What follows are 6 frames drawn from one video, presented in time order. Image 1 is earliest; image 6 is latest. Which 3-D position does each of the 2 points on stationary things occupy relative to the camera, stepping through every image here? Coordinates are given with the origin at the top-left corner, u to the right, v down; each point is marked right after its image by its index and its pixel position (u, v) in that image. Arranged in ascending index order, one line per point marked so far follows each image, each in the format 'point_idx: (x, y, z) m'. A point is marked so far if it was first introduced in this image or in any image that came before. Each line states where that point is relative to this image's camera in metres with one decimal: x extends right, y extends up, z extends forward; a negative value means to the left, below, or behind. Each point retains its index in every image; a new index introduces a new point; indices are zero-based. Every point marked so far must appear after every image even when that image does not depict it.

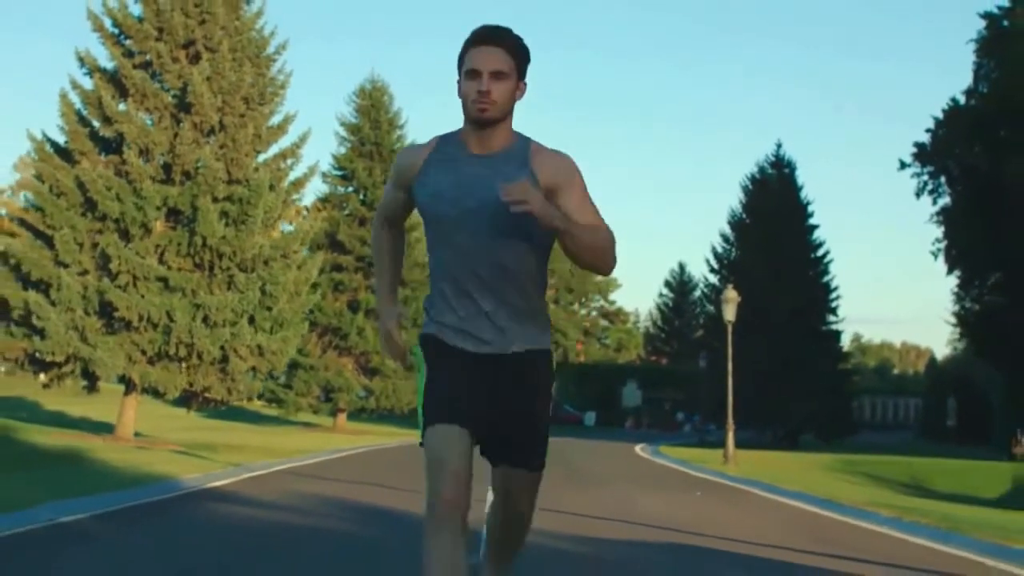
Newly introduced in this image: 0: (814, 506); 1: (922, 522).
0: (+4.0, -2.9, +19.1) m
1: (+4.7, -2.7, +16.3) m
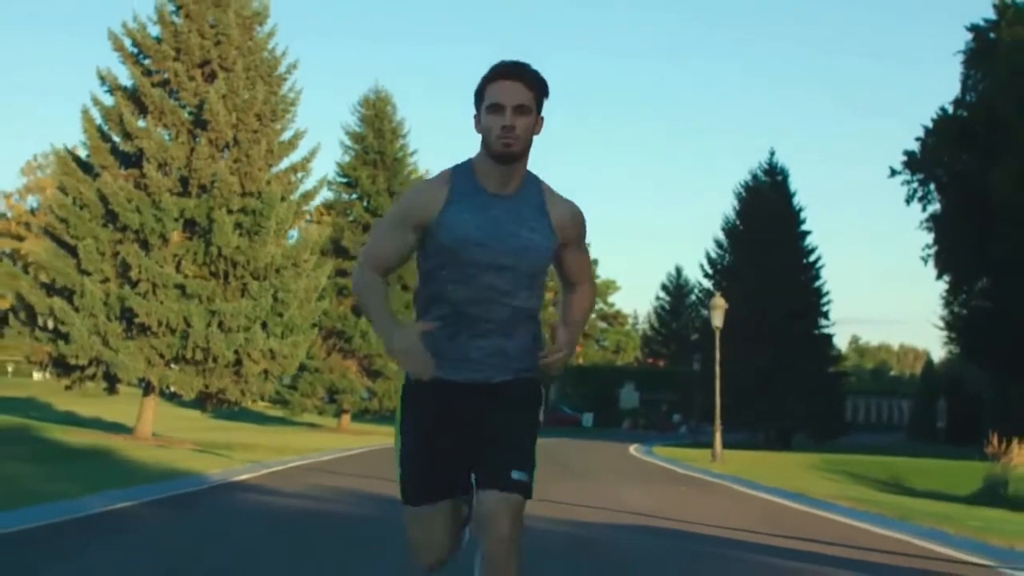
0: (+4.0, -3.1, +20.9) m
1: (+4.6, -2.8, +18.1) m
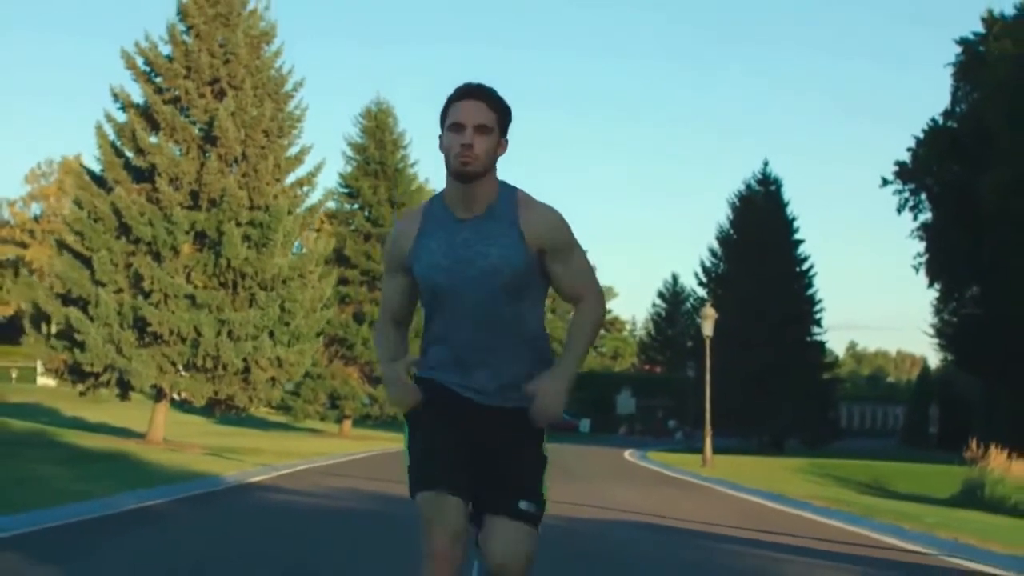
0: (+4.0, -3.3, +22.2) m
1: (+4.6, -3.0, +19.4) m
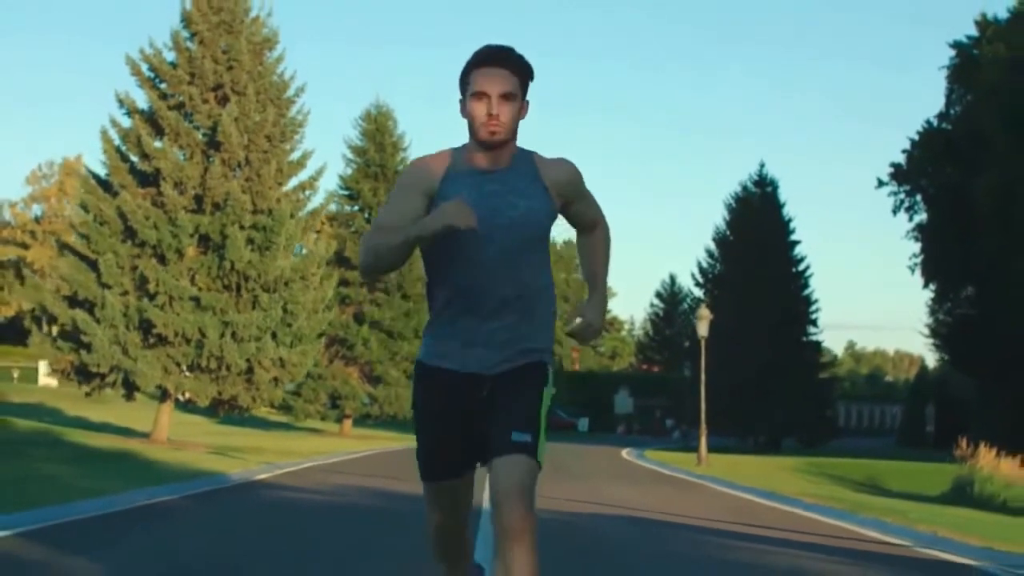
0: (+3.9, -3.3, +22.9) m
1: (+4.6, -3.1, +20.1) m
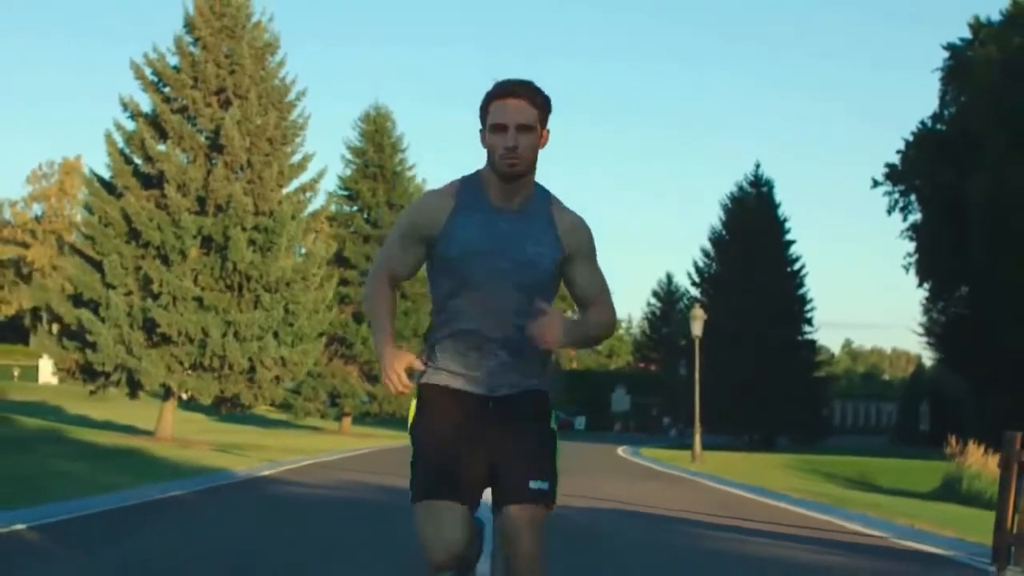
0: (+3.9, -3.4, +23.5) m
1: (+4.5, -3.1, +20.7) m
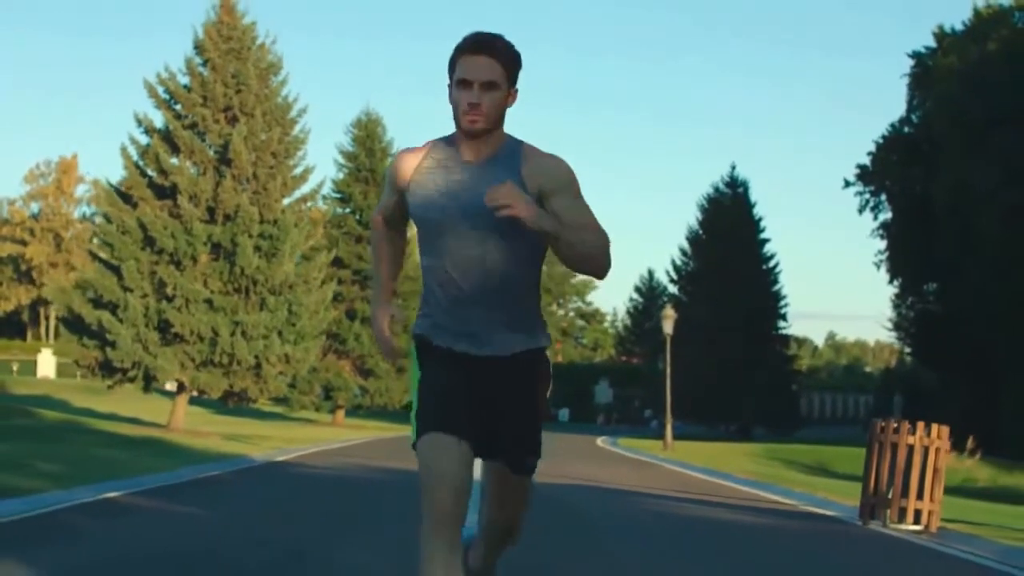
0: (+3.6, -3.5, +26.7) m
1: (+4.3, -3.3, +23.9) m
